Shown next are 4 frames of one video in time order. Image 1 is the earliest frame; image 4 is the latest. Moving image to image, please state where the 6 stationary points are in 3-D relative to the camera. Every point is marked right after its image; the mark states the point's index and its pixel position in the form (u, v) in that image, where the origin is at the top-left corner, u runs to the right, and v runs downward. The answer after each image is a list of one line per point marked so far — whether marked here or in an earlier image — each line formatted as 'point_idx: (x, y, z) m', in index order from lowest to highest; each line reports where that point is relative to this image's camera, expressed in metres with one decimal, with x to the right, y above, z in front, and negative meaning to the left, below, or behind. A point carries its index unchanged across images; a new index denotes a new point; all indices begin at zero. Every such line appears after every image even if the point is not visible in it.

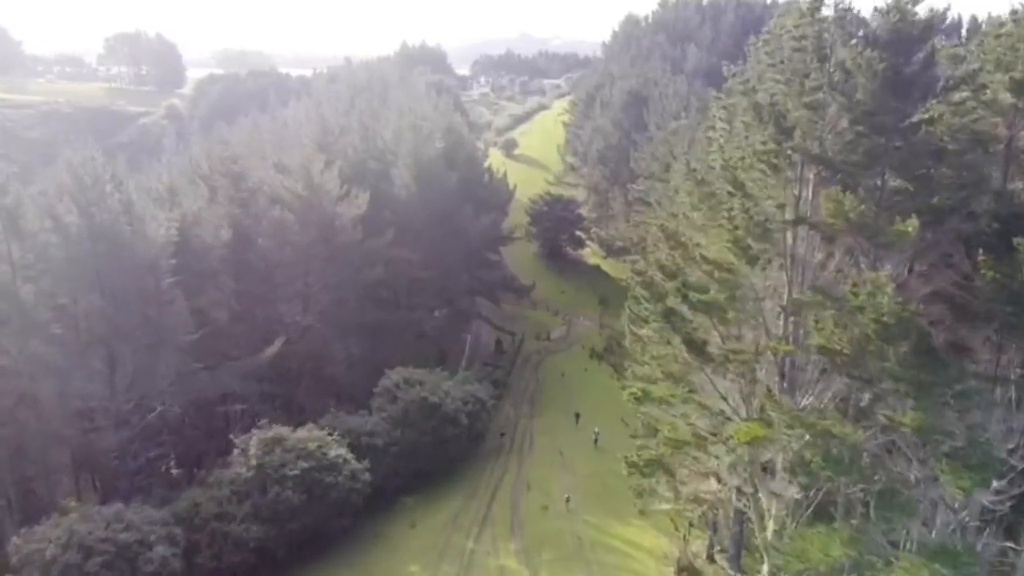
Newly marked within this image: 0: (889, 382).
0: (+8.7, -2.2, +18.6) m
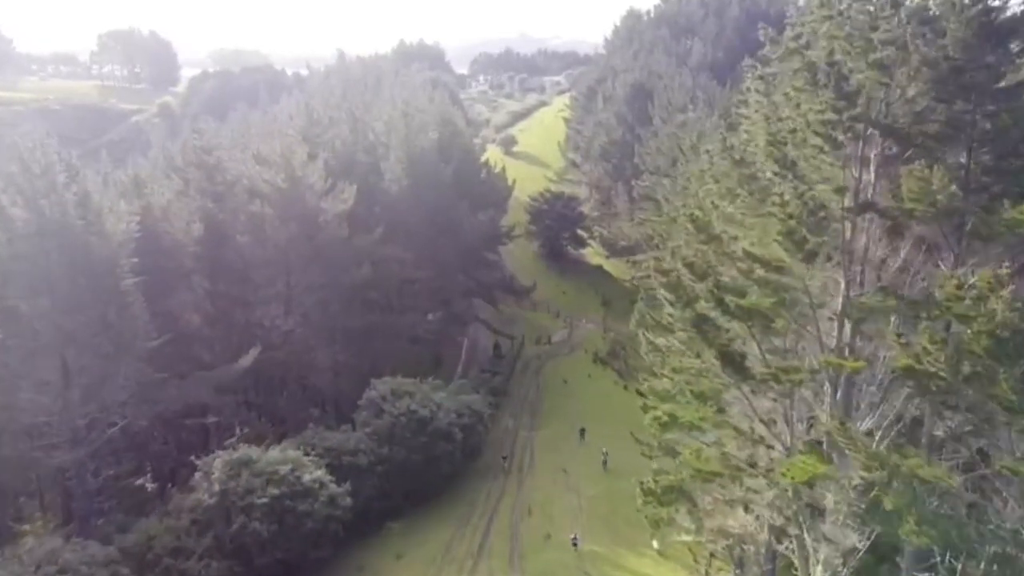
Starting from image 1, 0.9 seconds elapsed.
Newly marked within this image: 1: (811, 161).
0: (+8.7, -2.2, +14.5) m
1: (+6.9, +2.9, +18.7) m
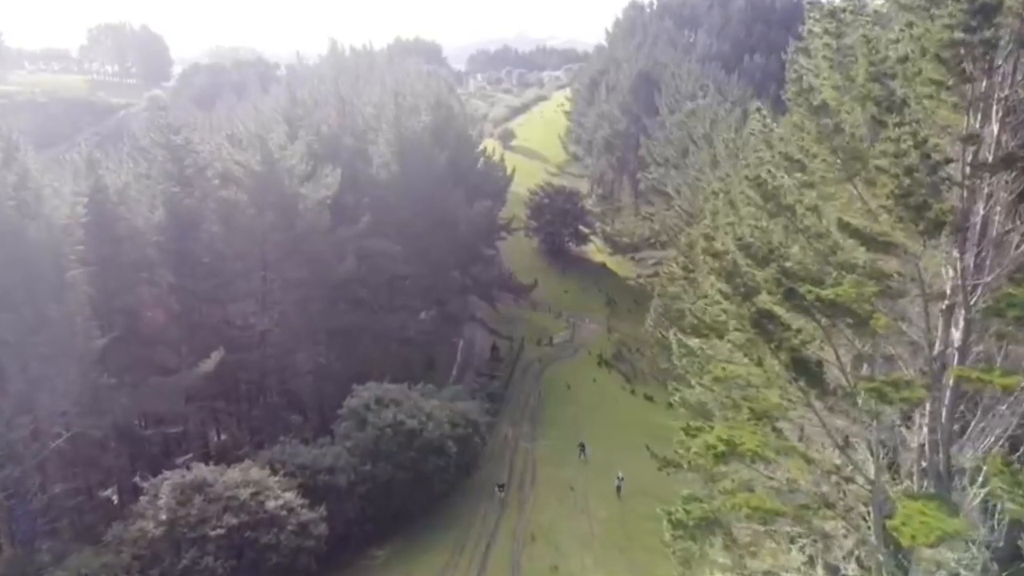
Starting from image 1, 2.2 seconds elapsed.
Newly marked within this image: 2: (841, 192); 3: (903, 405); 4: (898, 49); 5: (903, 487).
0: (+8.8, -2.0, +9.8) m
1: (+7.1, +3.2, +14.0) m
2: (+6.3, +1.8, +15.5) m
3: (+6.5, -1.8, +13.4) m
4: (+7.0, +4.6, +15.1) m
5: (+8.0, -4.1, +16.6) m
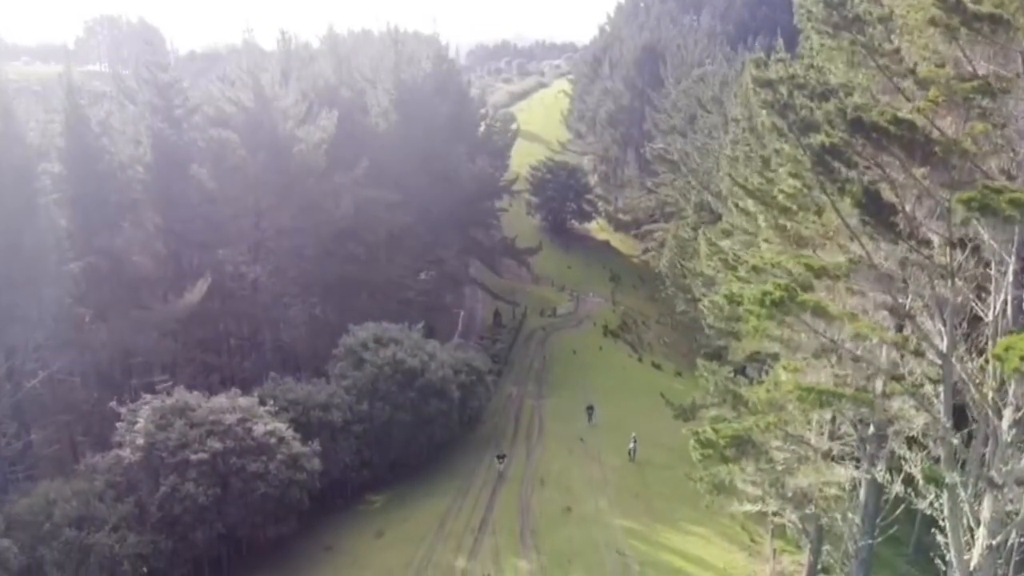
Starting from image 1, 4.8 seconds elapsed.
0: (+9.2, +0.8, +7.6) m
1: (+7.4, +6.0, +11.8) m
2: (+6.6, +4.6, +13.4) m
3: (+6.8, +1.0, +11.3) m
4: (+7.4, +7.4, +12.9) m
5: (+8.3, -1.3, +14.5) m
